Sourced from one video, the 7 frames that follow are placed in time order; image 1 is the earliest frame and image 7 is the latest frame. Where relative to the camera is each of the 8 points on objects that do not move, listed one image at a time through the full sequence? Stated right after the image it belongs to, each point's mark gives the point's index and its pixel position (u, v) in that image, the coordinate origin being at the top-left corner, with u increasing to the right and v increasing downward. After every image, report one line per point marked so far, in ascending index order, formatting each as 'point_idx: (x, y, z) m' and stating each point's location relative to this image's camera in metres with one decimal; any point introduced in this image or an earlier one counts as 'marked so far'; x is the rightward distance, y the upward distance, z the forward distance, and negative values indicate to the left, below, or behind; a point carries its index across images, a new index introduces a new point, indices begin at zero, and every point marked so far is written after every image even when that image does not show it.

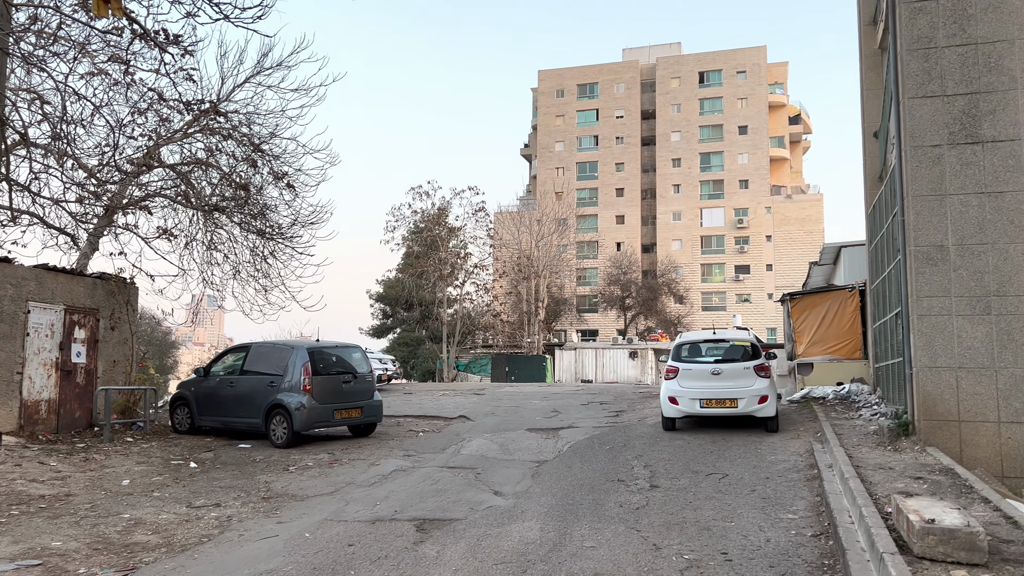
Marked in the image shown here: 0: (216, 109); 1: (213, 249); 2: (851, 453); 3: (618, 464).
0: (-5.9, +3.6, +16.1) m
1: (-6.3, +0.8, +17.1) m
2: (+3.6, -1.8, +8.6) m
3: (+1.2, -2.0, +9.2) m
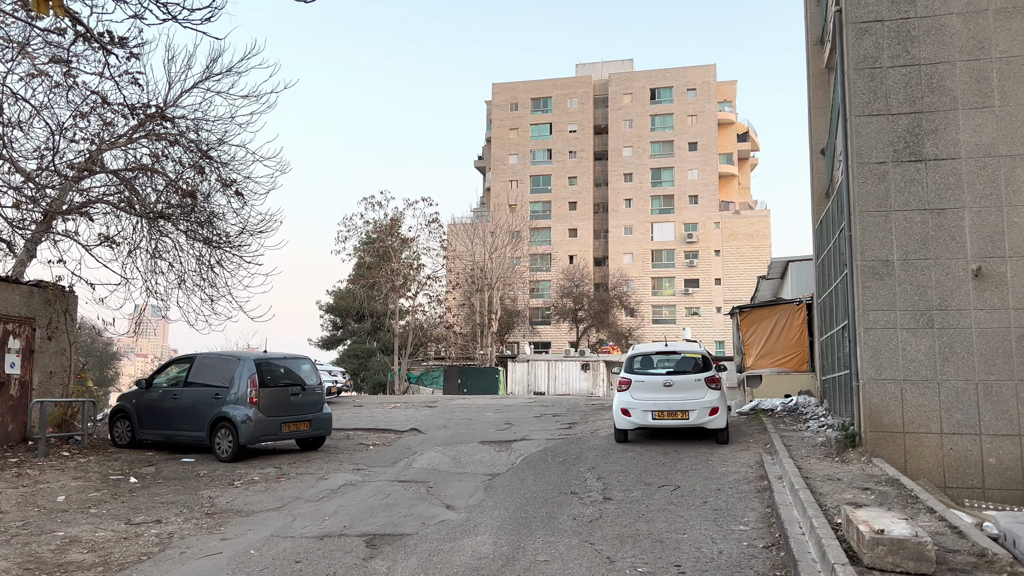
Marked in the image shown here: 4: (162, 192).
0: (-6.8, +3.4, +15.7) m
1: (-7.3, +0.6, +16.7) m
2: (+3.1, -1.9, +8.7) m
3: (+0.7, -2.2, +9.2) m
4: (-6.7, +1.8, +15.5) m
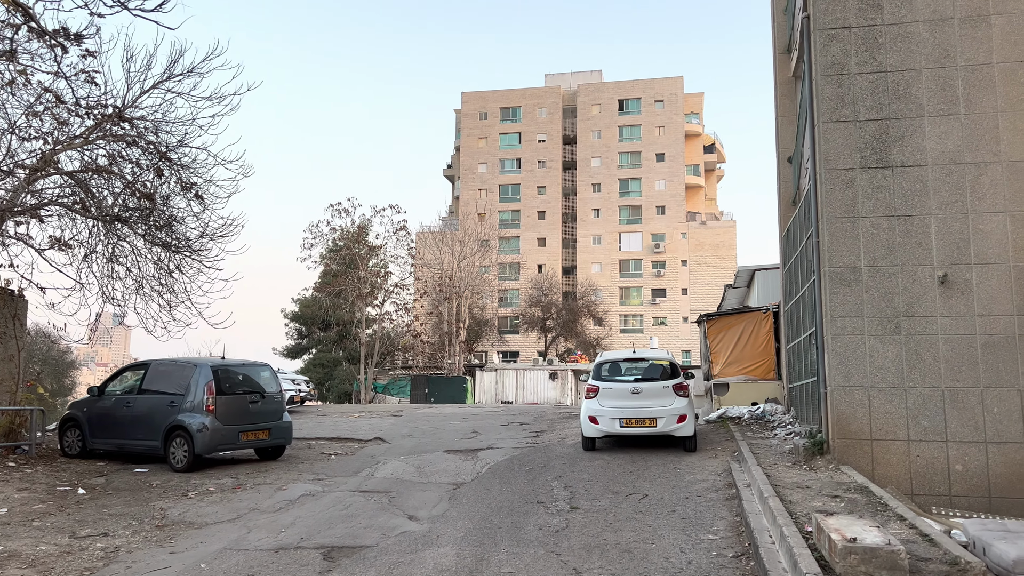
0: (-7.4, +3.3, +15.3) m
1: (-8.0, +0.5, +16.2) m
2: (+2.8, -2.0, +8.6) m
3: (+0.3, -2.2, +9.0) m
4: (-7.3, +1.8, +15.1) m
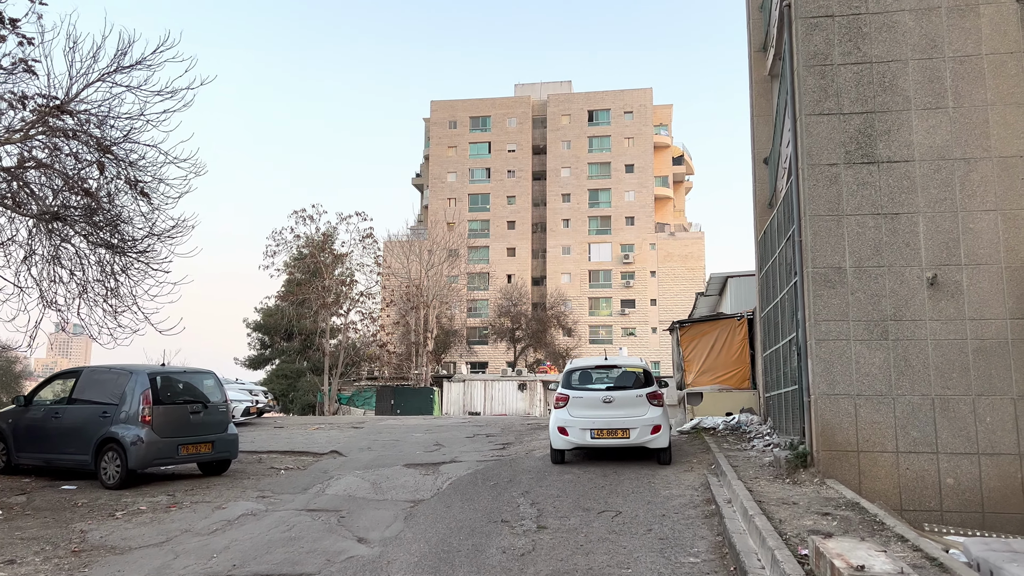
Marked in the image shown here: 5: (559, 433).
0: (-8.0, +3.2, +14.3) m
1: (-8.6, +0.4, +15.2) m
2: (+2.4, -2.0, +8.0) m
3: (-0.1, -2.2, +8.3) m
4: (-7.9, +1.7, +14.2) m
5: (+0.6, -1.9, +10.4) m
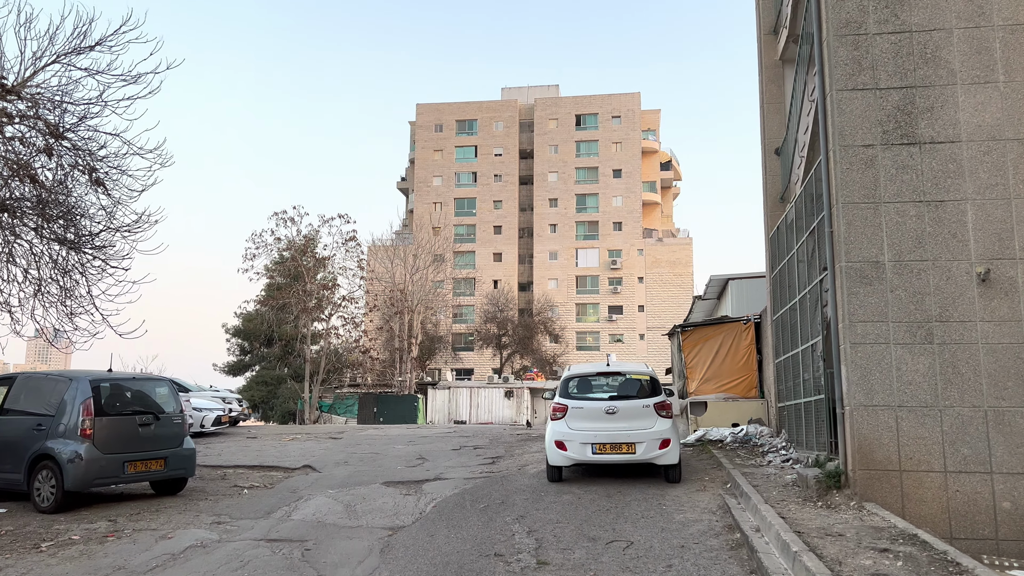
0: (-8.2, +3.3, +13.2) m
1: (-8.8, +0.5, +14.0) m
2: (+2.3, -1.9, +7.0) m
3: (-0.2, -2.2, +7.2) m
4: (-8.1, +1.7, +13.0) m
5: (+0.5, -1.8, +9.3) m
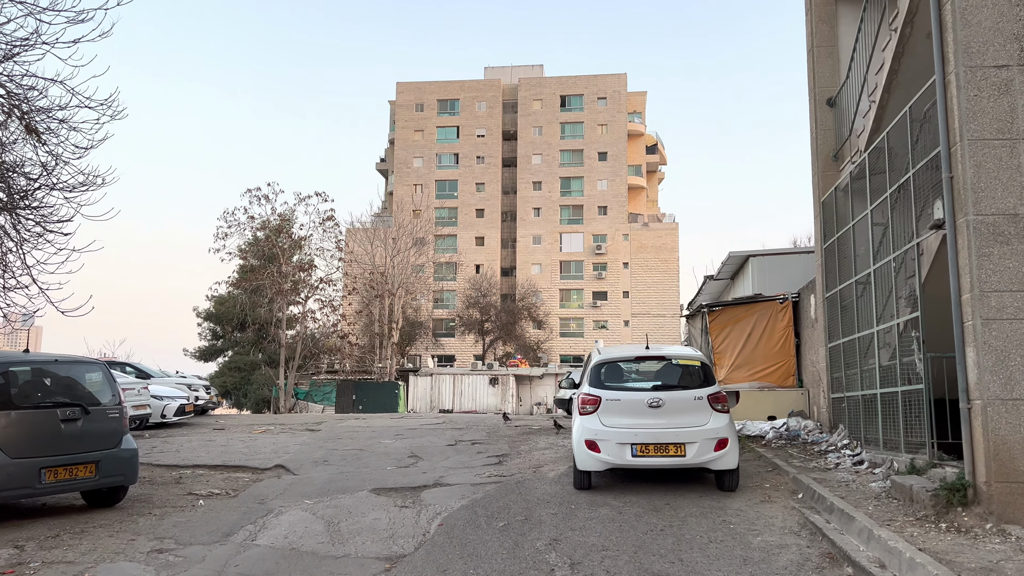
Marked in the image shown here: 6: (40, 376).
0: (-8.0, +3.7, +11.1) m
1: (-8.7, +0.9, +12.0) m
2: (+2.6, -1.7, +5.3) m
3: (+0.1, -1.9, +5.4) m
4: (-8.0, +2.2, +10.9) m
5: (+0.7, -1.5, +7.6) m
6: (-4.0, -0.7, +6.9) m
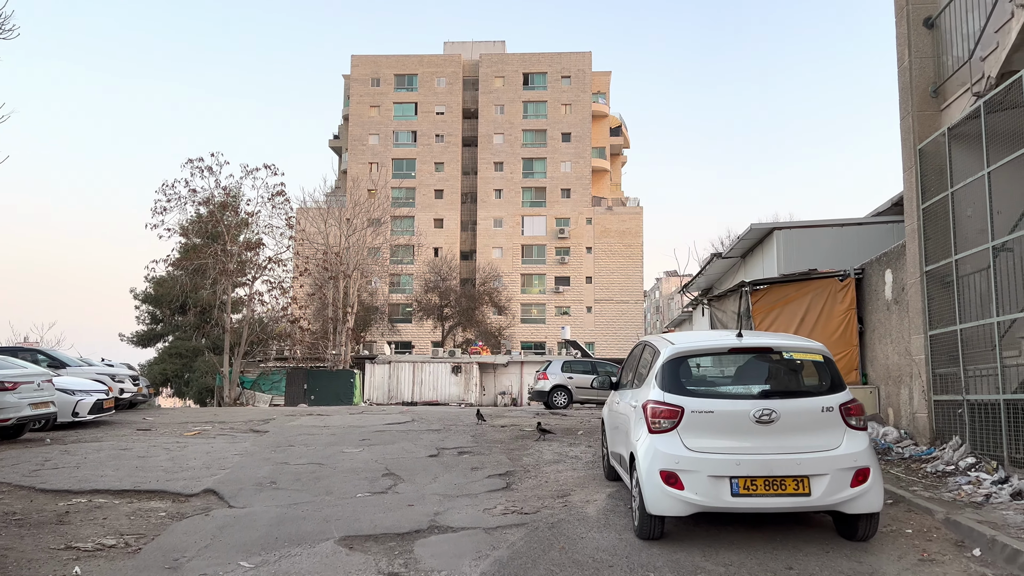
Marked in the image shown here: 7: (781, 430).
0: (-7.9, +4.1, +8.1) m
1: (-8.7, +1.3, +8.9) m
2: (+3.0, -1.4, +3.0) m
3: (+0.5, -1.6, +3.0) m
4: (-7.9, +2.6, +7.9) m
5: (+1.0, -1.2, +5.2) m
6: (-3.7, -0.4, +4.2) m
7: (+1.7, -0.9, +5.1) m
